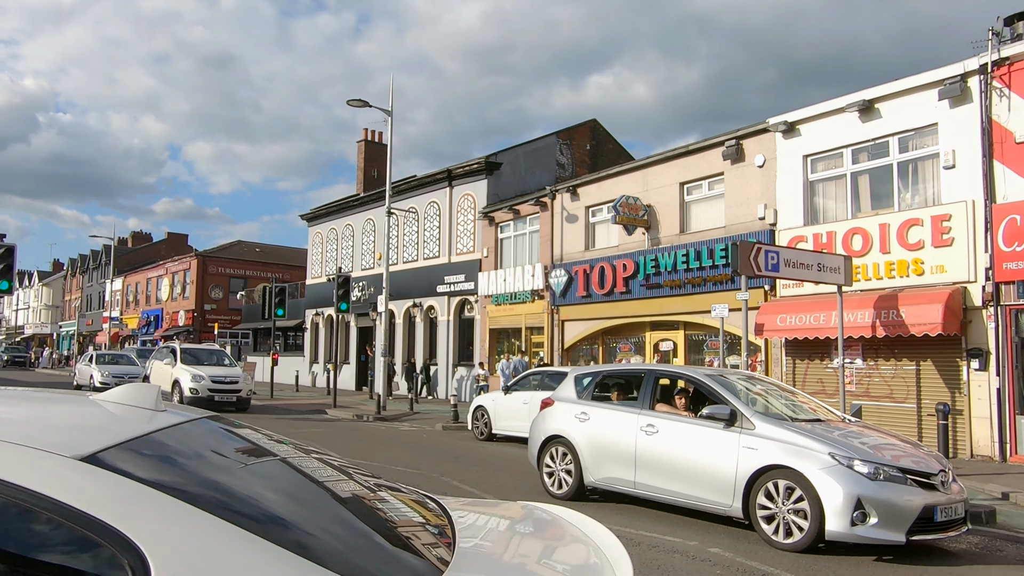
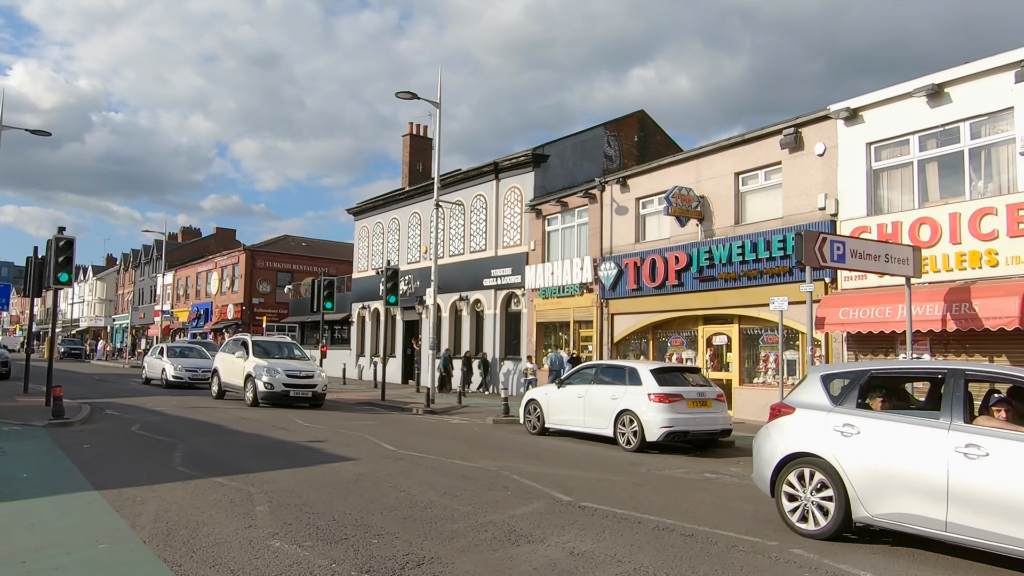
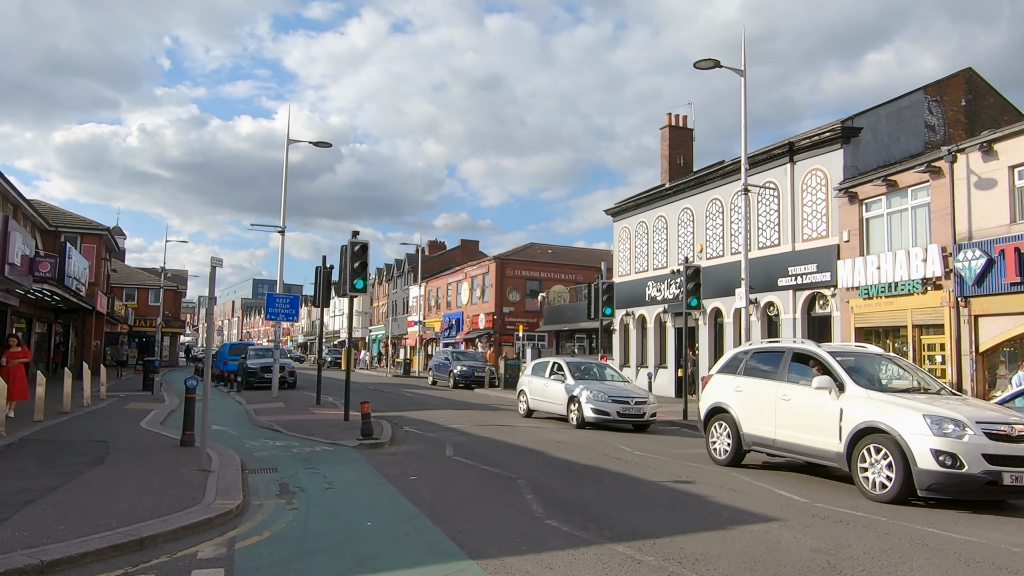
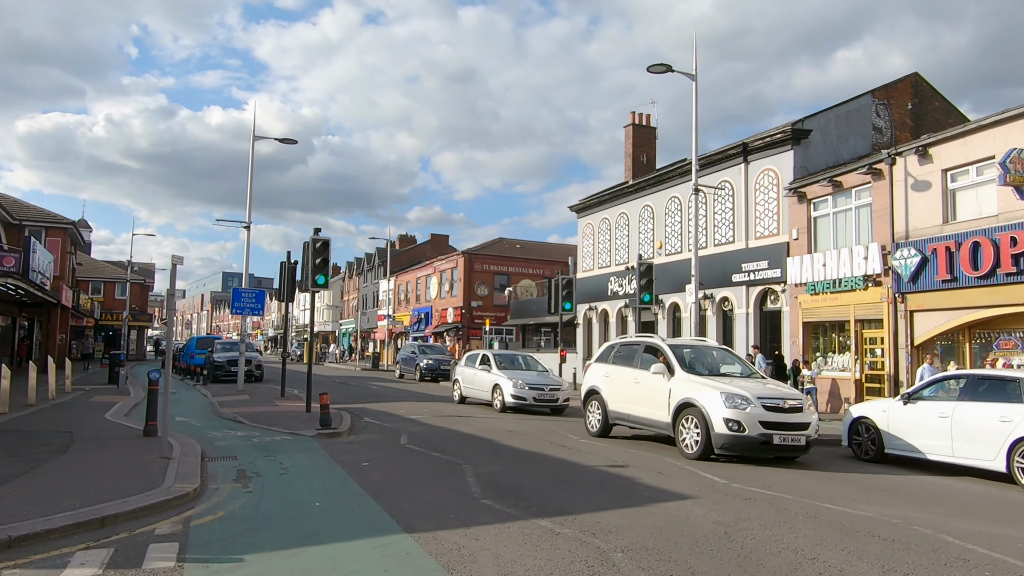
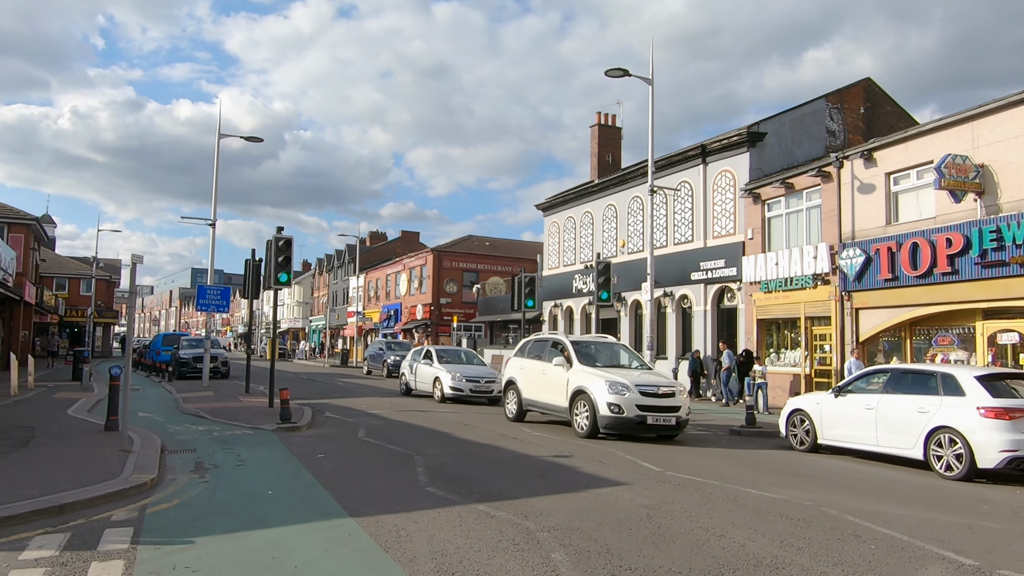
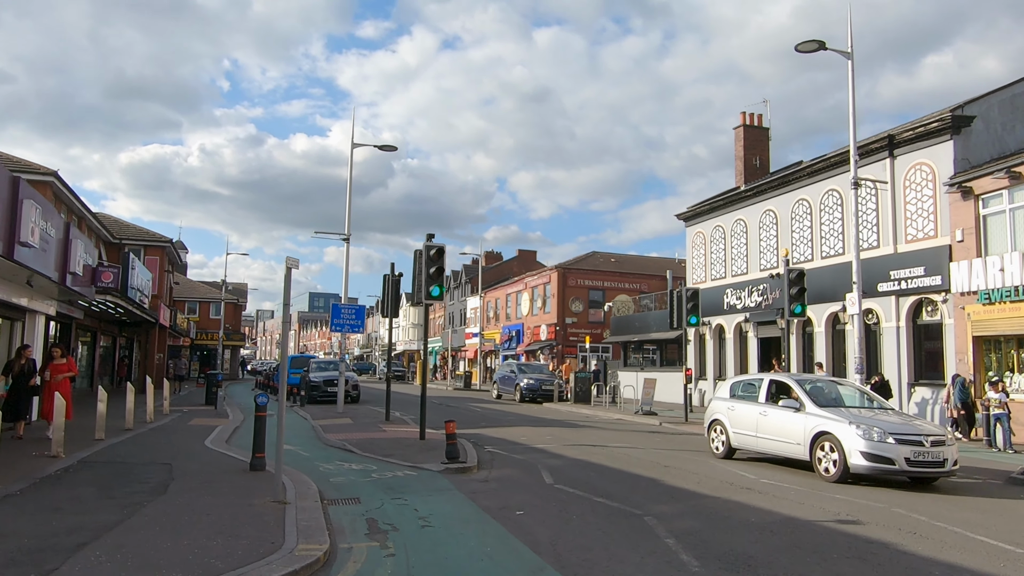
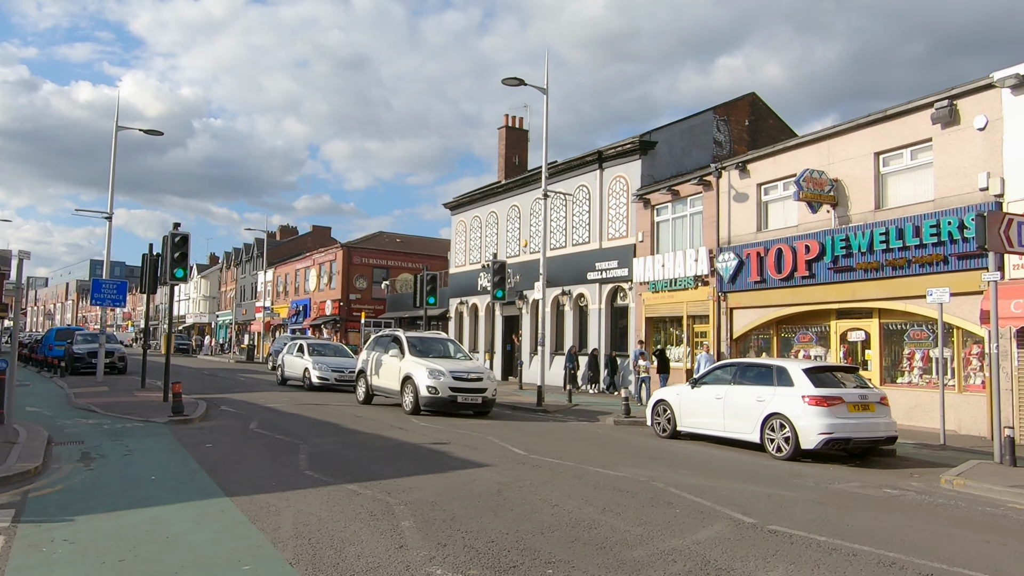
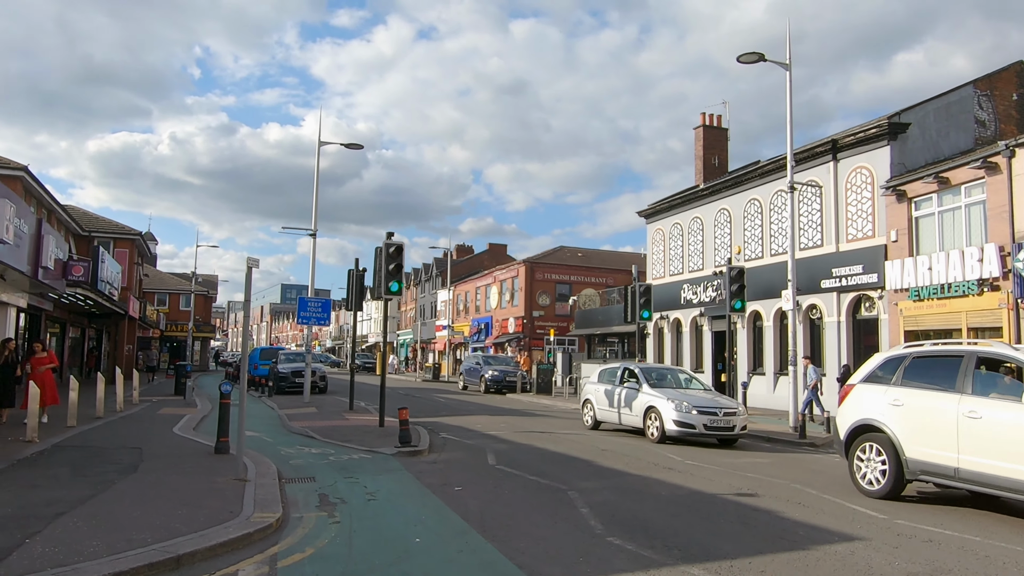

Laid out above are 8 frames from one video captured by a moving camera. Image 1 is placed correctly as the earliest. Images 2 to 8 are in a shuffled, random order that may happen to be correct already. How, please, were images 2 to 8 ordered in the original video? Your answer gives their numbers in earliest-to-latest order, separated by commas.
2, 7, 5, 4, 3, 8, 6
